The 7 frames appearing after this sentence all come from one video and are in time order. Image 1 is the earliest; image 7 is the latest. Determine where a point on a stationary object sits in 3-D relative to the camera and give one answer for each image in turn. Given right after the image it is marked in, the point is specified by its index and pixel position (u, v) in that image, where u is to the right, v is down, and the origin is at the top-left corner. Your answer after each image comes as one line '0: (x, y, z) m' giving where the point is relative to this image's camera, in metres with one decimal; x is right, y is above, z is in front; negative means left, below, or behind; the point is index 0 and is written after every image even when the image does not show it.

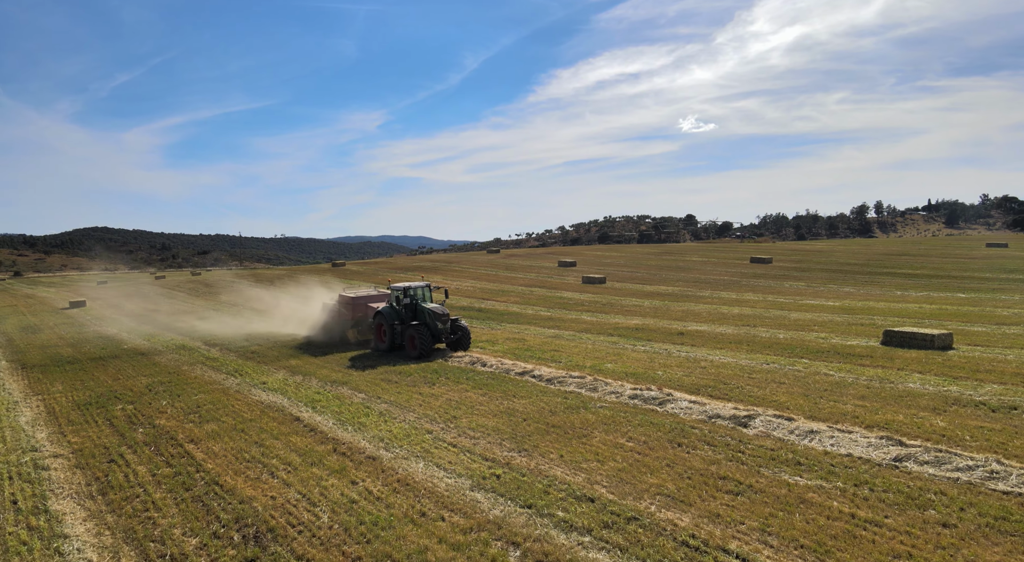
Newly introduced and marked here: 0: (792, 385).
0: (+4.8, -1.8, +10.2) m
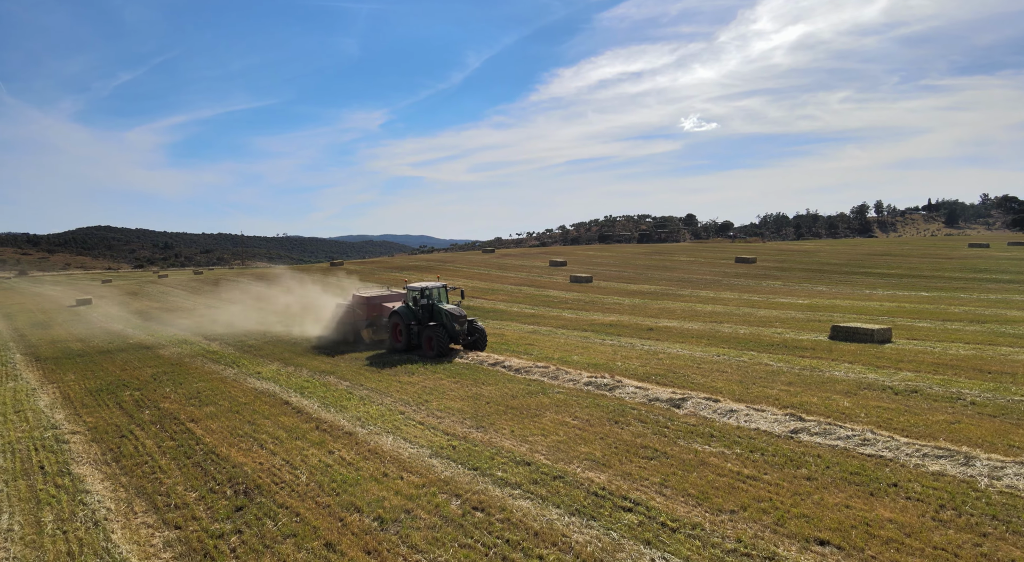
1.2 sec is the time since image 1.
0: (+4.2, -1.7, +11.3) m
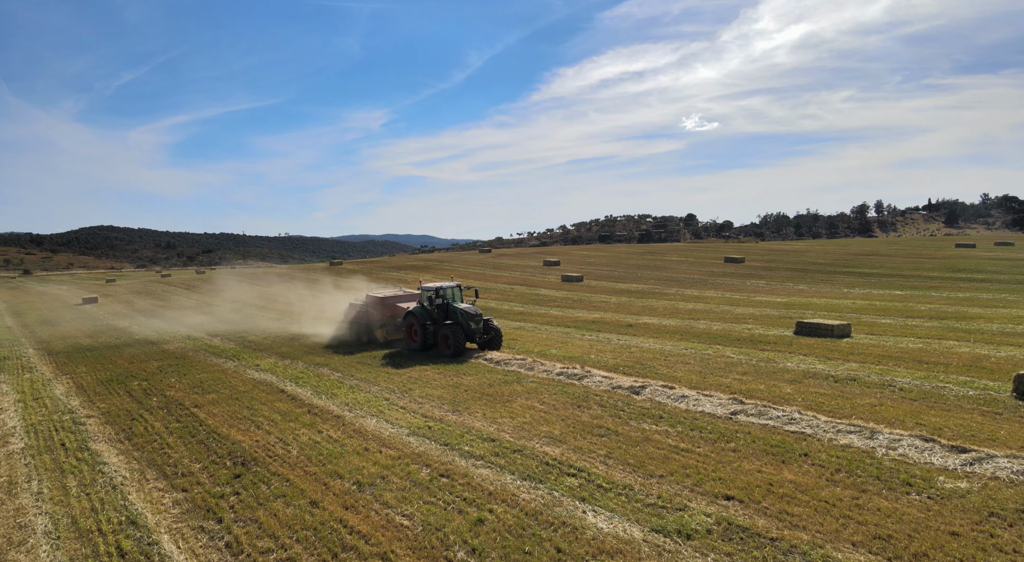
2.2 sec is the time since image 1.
0: (+3.7, -1.7, +12.2) m
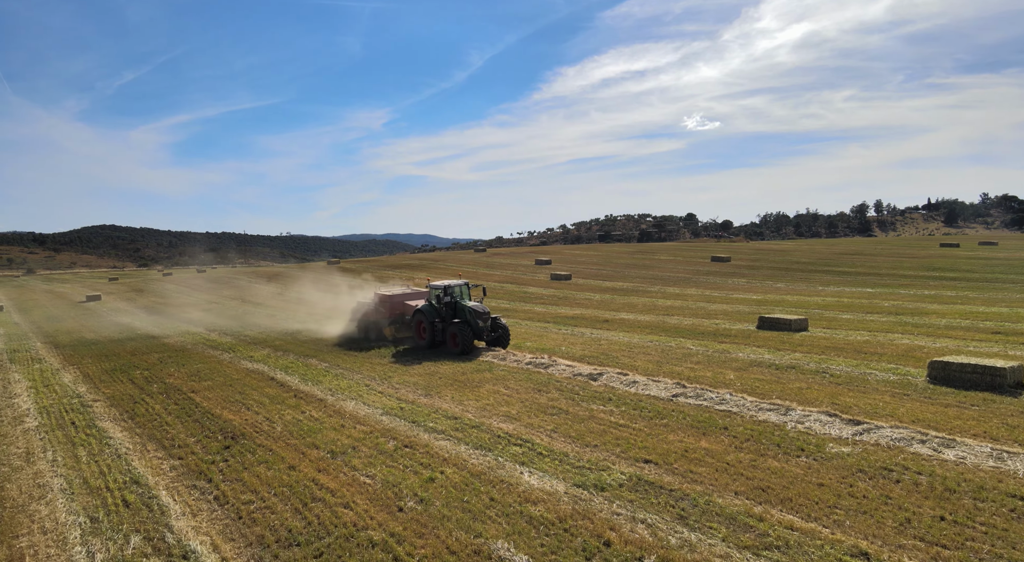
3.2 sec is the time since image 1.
0: (+3.2, -1.6, +13.2) m
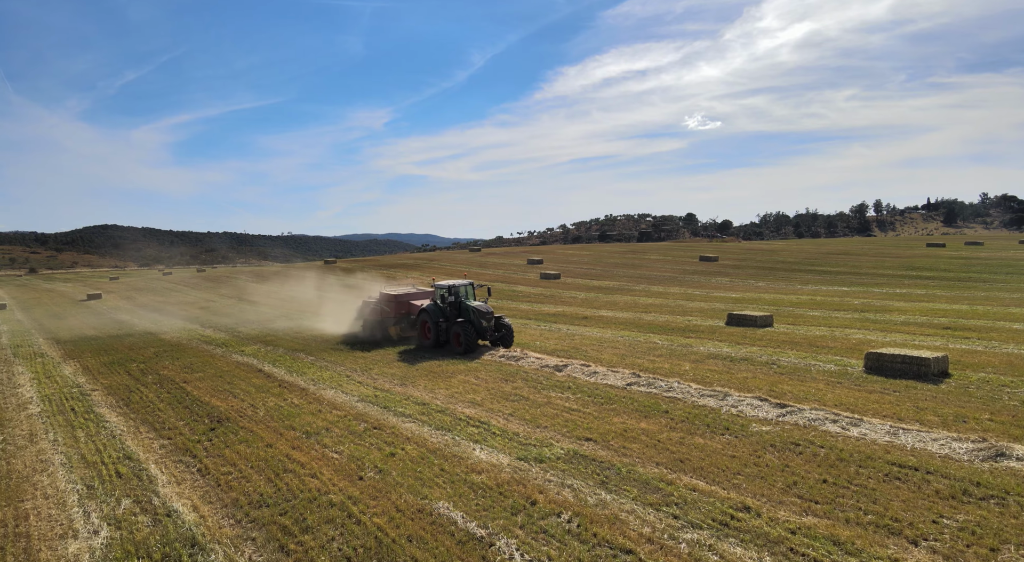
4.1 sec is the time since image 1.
0: (+2.6, -1.6, +14.0) m
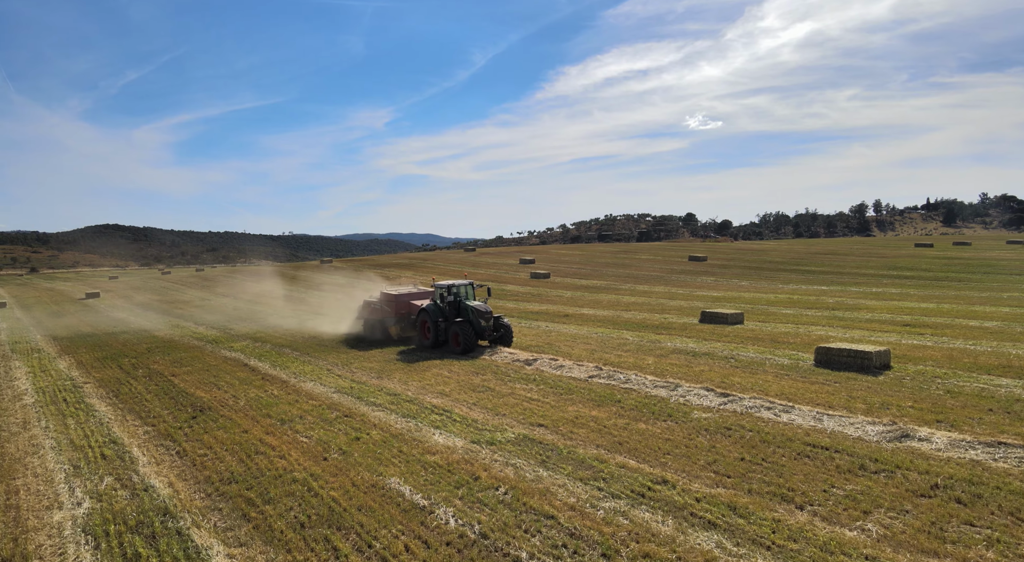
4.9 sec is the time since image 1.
0: (+2.0, -1.5, +14.6) m
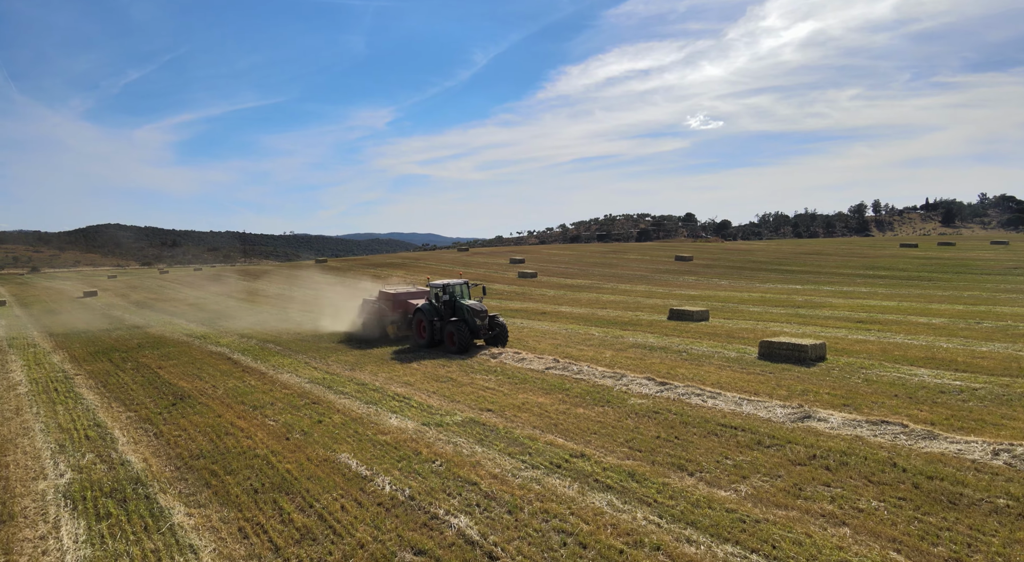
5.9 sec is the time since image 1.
0: (+1.2, -1.5, +15.3) m
